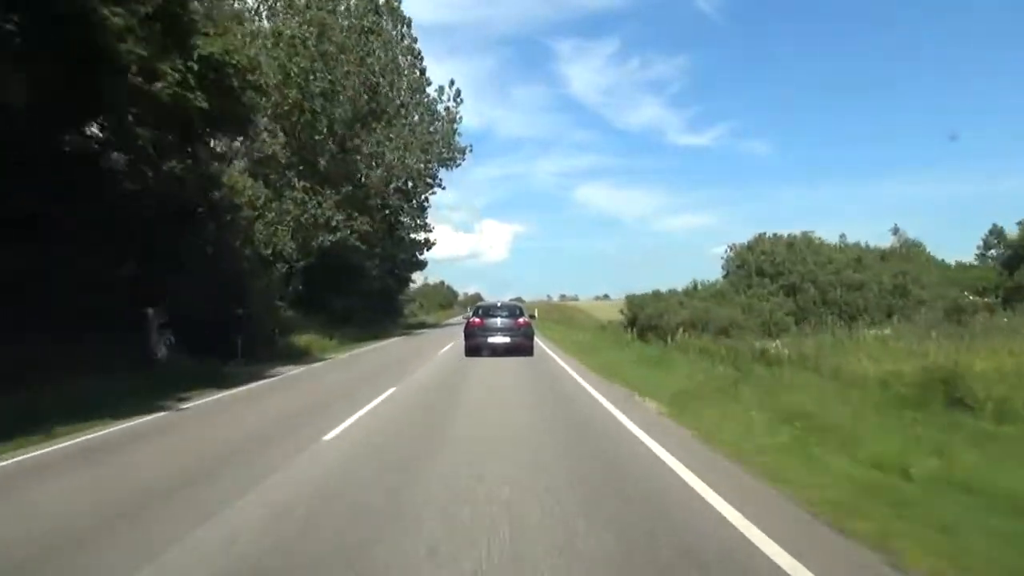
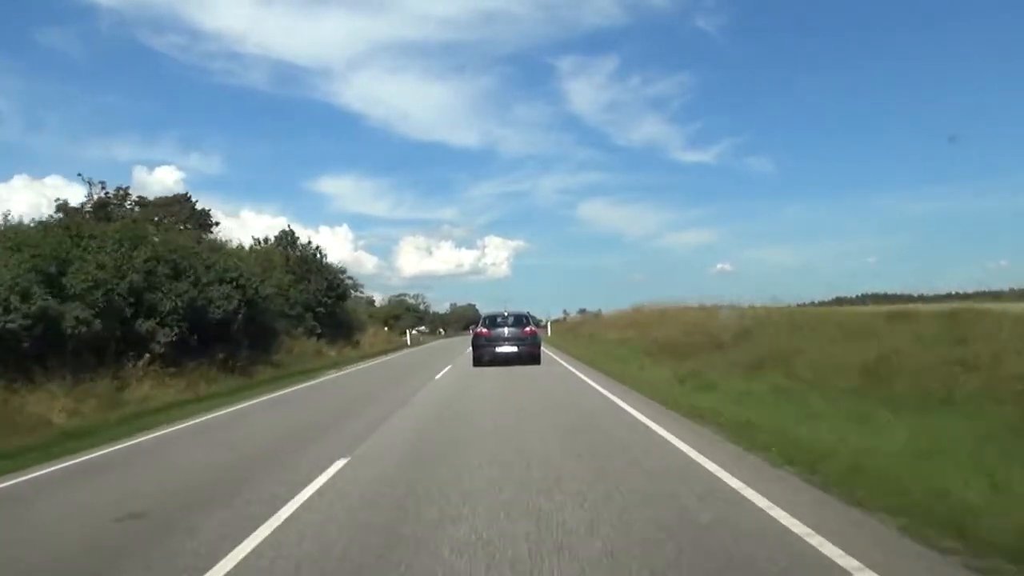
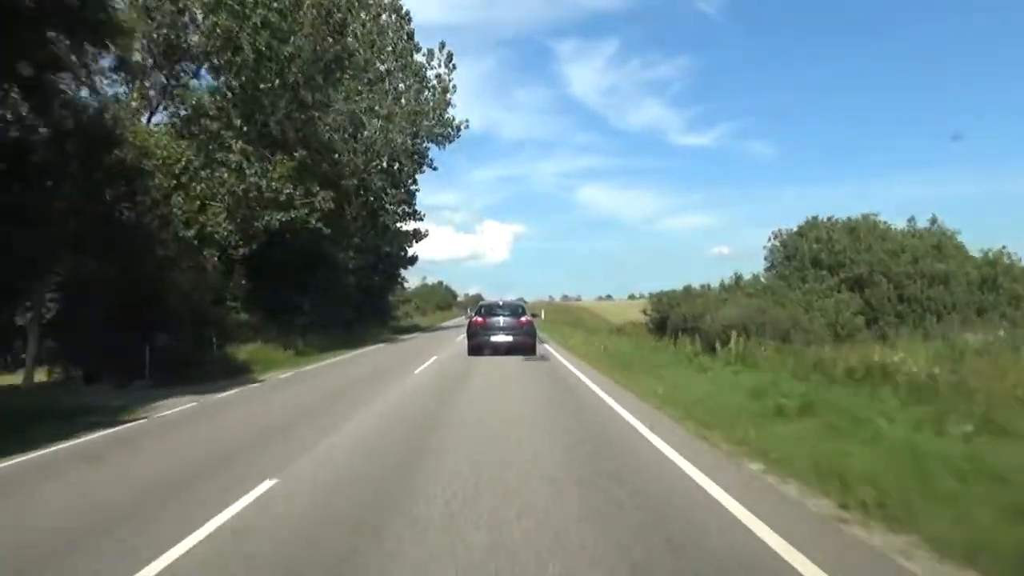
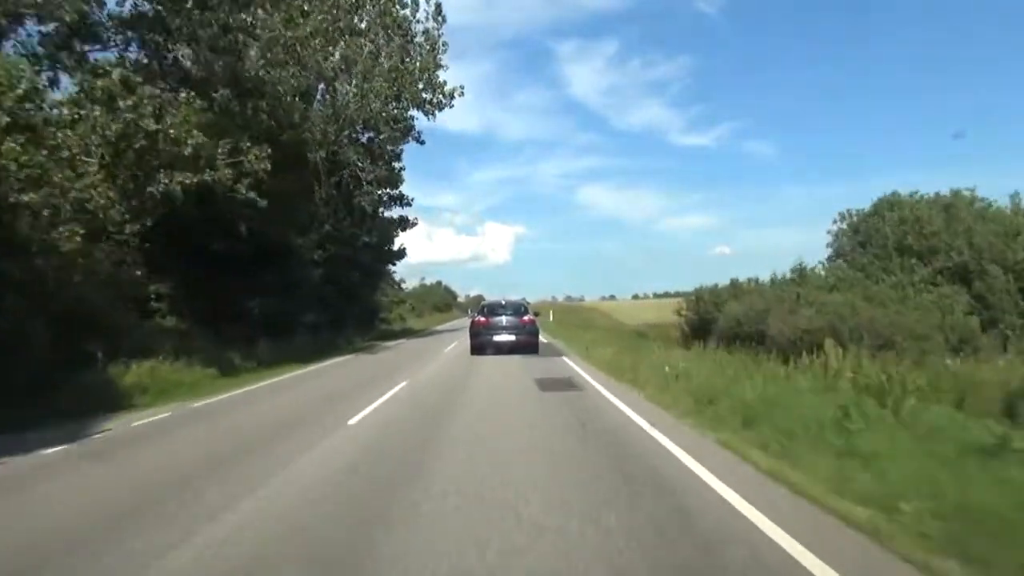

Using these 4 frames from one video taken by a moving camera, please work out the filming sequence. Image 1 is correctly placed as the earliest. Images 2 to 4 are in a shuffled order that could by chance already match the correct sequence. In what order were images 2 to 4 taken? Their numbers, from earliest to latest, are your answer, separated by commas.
3, 4, 2
